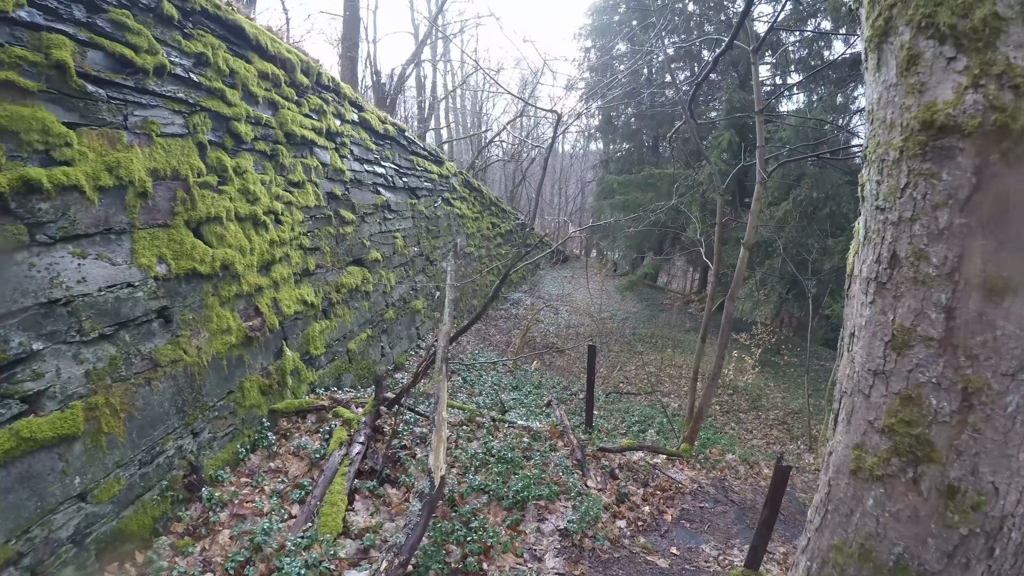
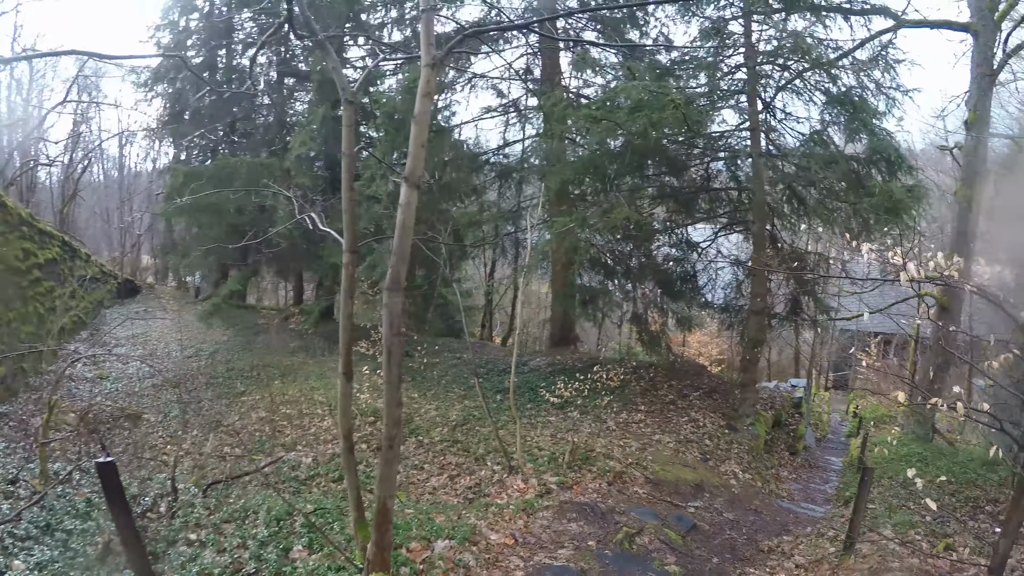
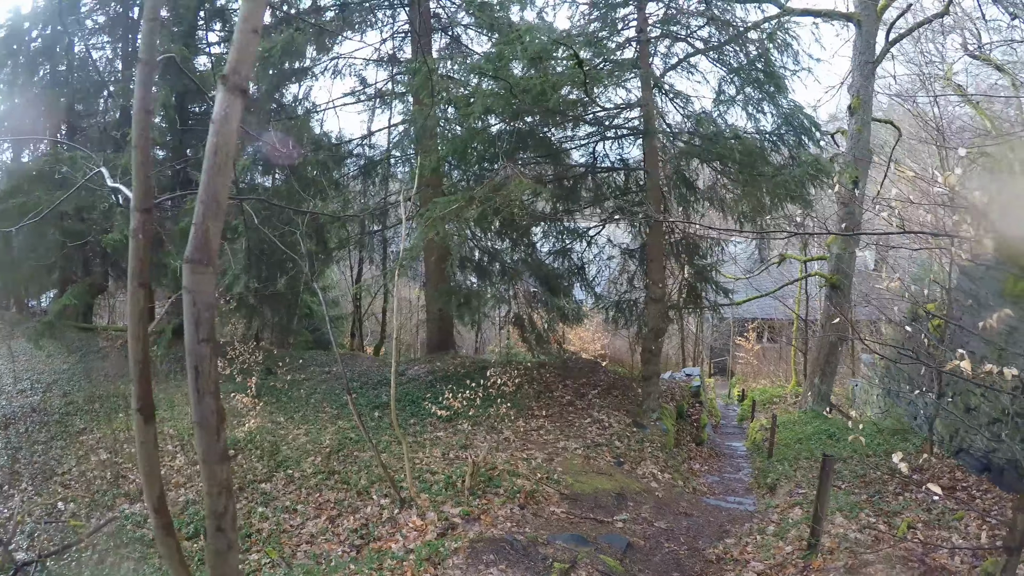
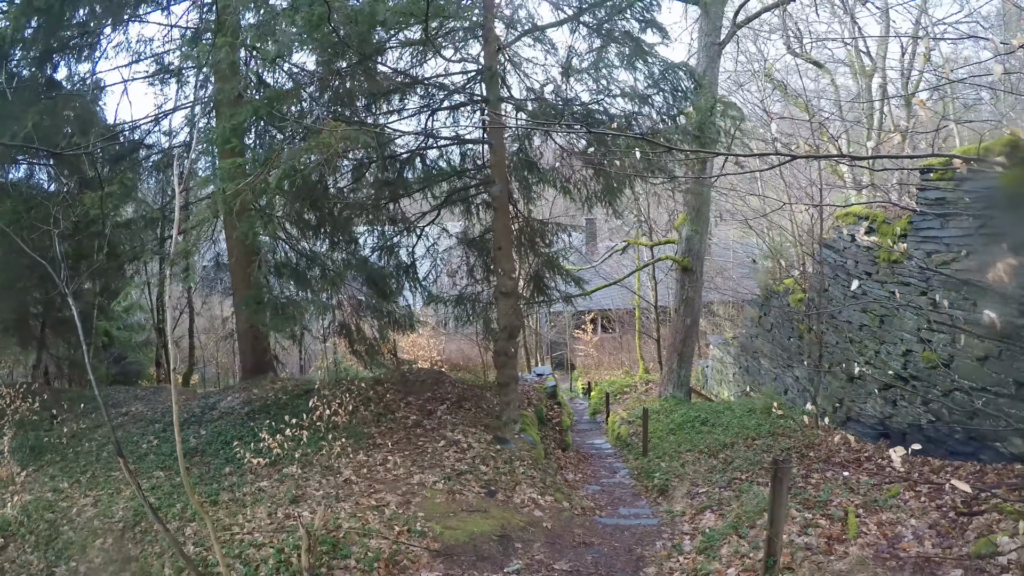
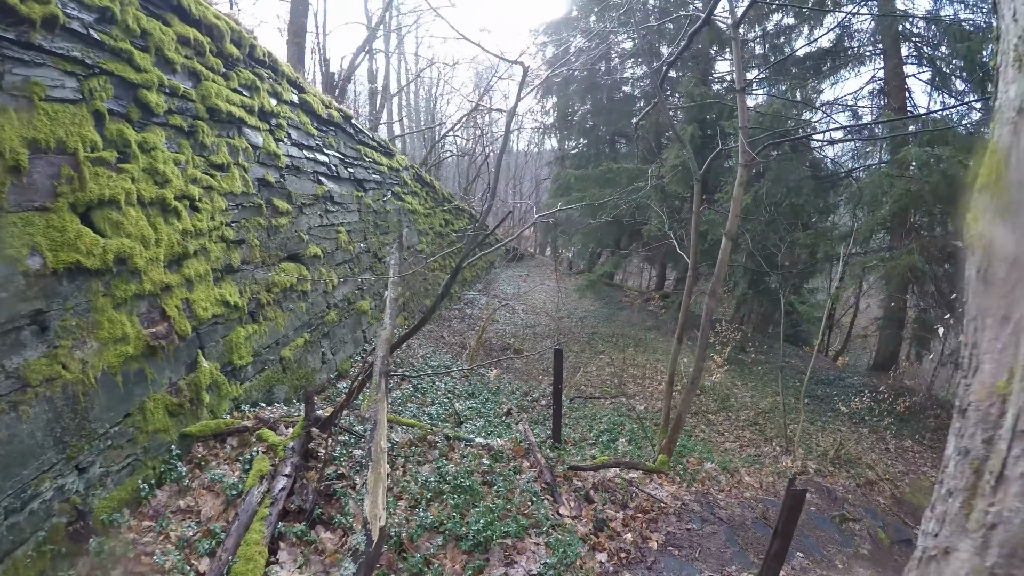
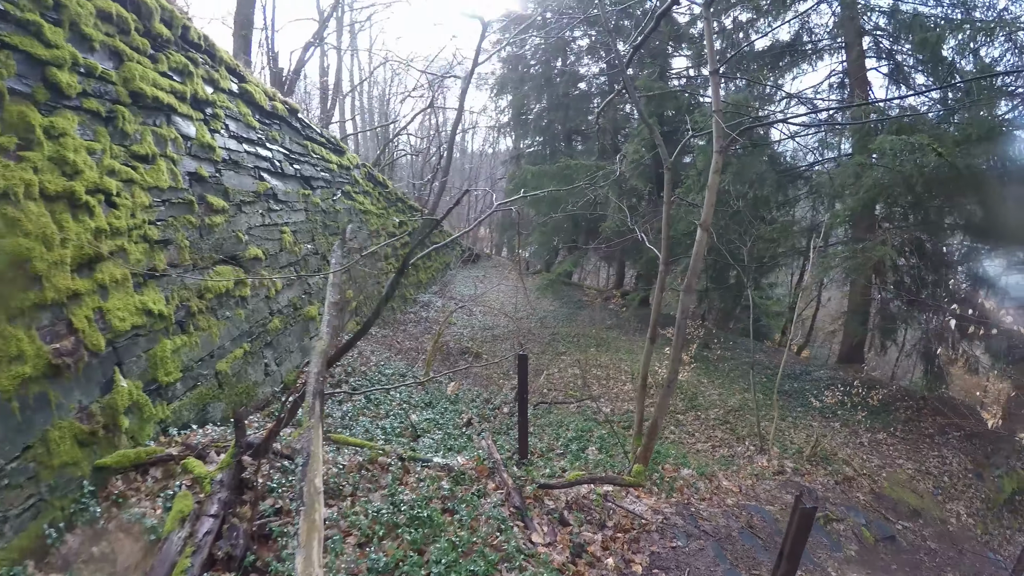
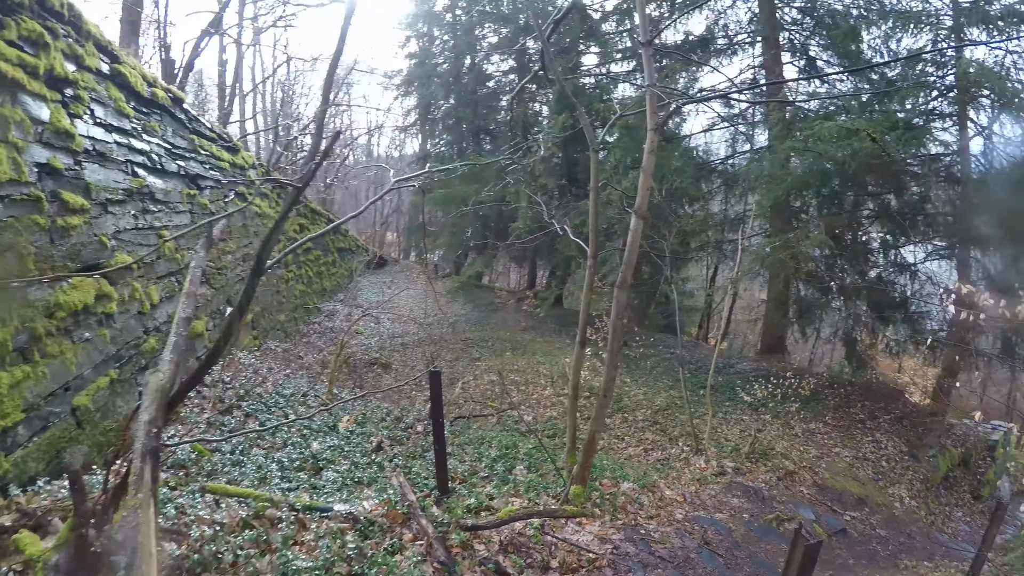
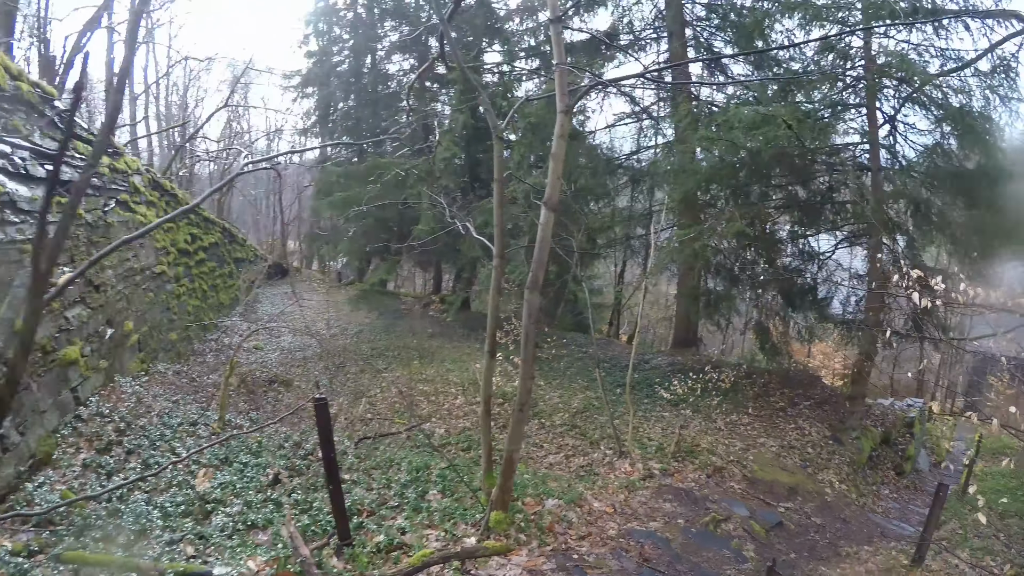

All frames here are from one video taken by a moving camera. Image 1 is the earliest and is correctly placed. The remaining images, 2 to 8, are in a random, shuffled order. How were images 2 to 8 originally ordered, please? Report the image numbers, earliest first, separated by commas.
5, 6, 7, 8, 2, 3, 4
